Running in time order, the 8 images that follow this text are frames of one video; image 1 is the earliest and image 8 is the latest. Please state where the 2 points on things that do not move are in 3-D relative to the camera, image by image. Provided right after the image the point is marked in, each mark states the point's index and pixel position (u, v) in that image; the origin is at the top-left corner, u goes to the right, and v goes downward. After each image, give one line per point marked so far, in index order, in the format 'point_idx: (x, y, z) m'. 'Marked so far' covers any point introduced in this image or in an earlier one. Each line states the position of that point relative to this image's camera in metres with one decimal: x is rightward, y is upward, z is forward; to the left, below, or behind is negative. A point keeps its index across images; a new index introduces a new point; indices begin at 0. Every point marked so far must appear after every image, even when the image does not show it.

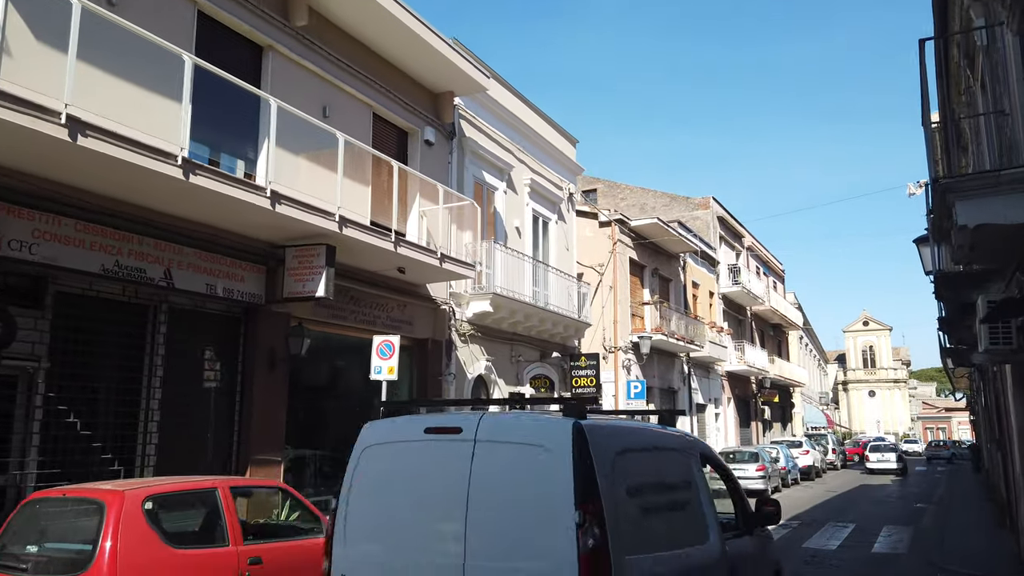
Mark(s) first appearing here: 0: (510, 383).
0: (0.0, -2.1, +16.5) m
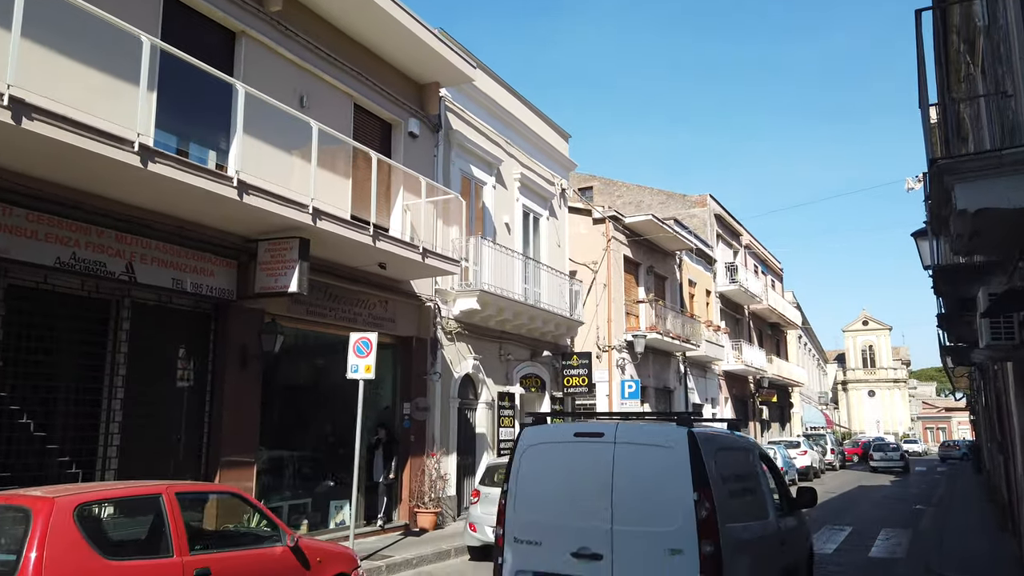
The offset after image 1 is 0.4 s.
0: (-0.3, -2.1, +16.1) m
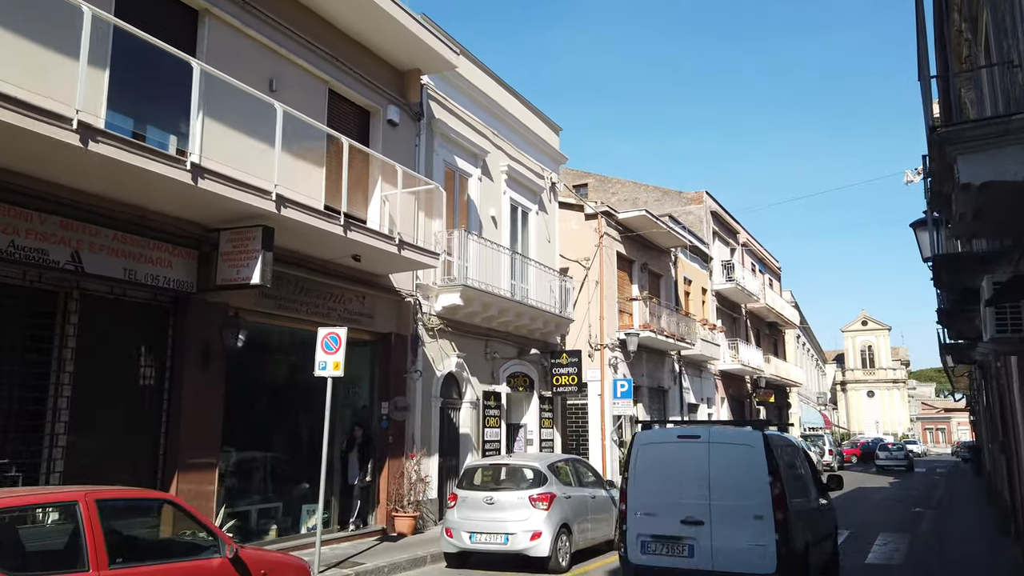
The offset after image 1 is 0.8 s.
0: (-0.6, -2.0, +15.6) m
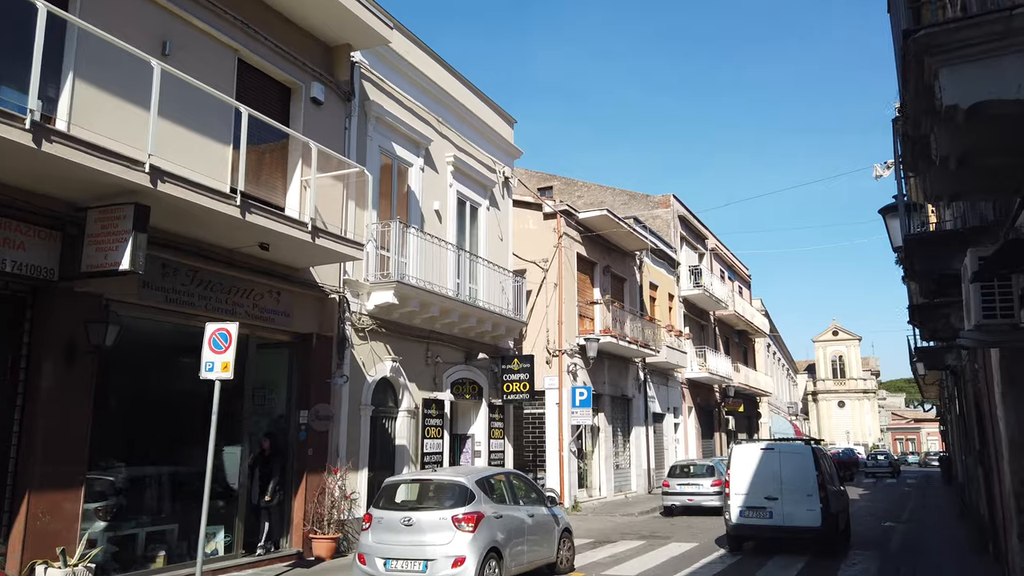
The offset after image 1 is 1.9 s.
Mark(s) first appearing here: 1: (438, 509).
0: (-1.7, -2.0, +14.3) m
1: (-0.9, -2.6, +8.8) m
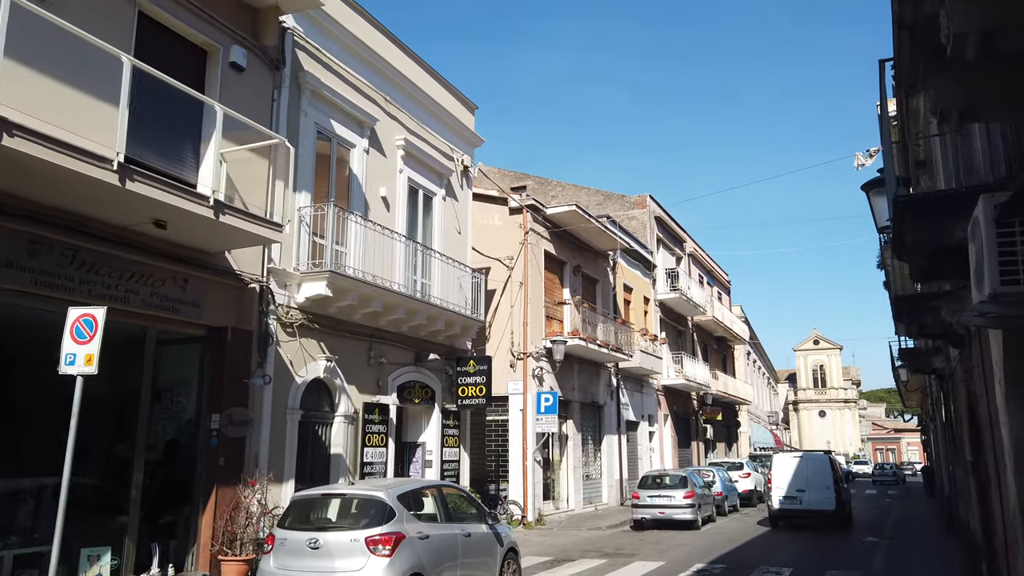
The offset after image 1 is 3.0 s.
0: (-2.6, -1.8, +13.0) m
1: (-1.6, -2.4, +7.5) m
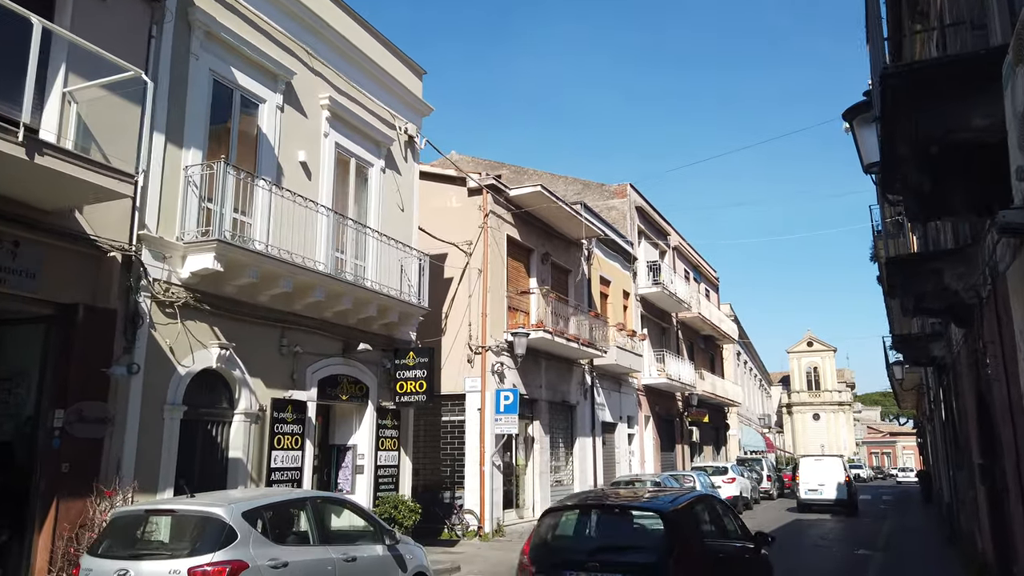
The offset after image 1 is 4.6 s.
0: (-3.6, -1.5, +11.2) m
1: (-2.6, -2.1, +5.7) m
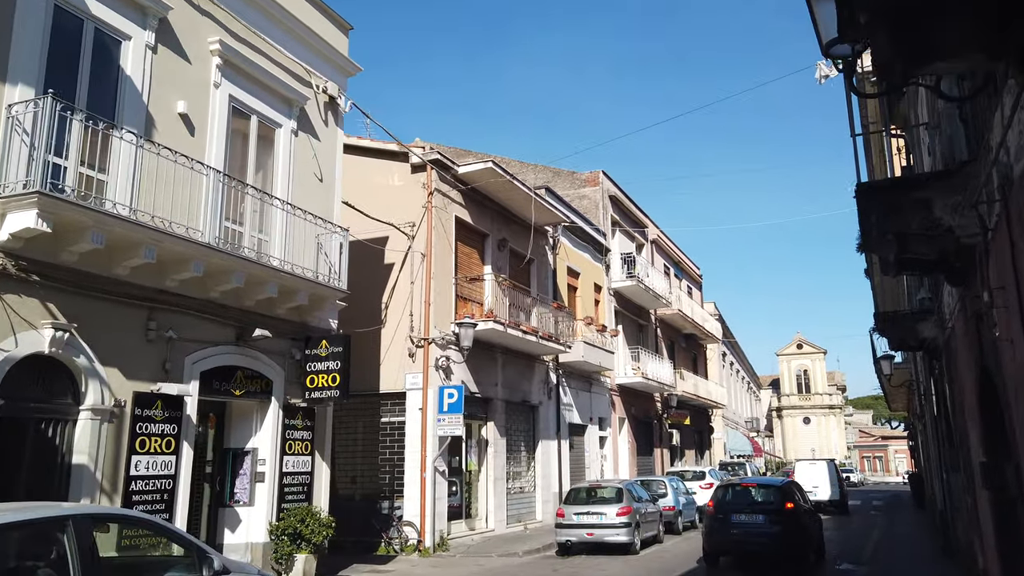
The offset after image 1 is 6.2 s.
0: (-4.7, -1.1, +9.4) m
1: (-3.6, -1.7, +3.9) m
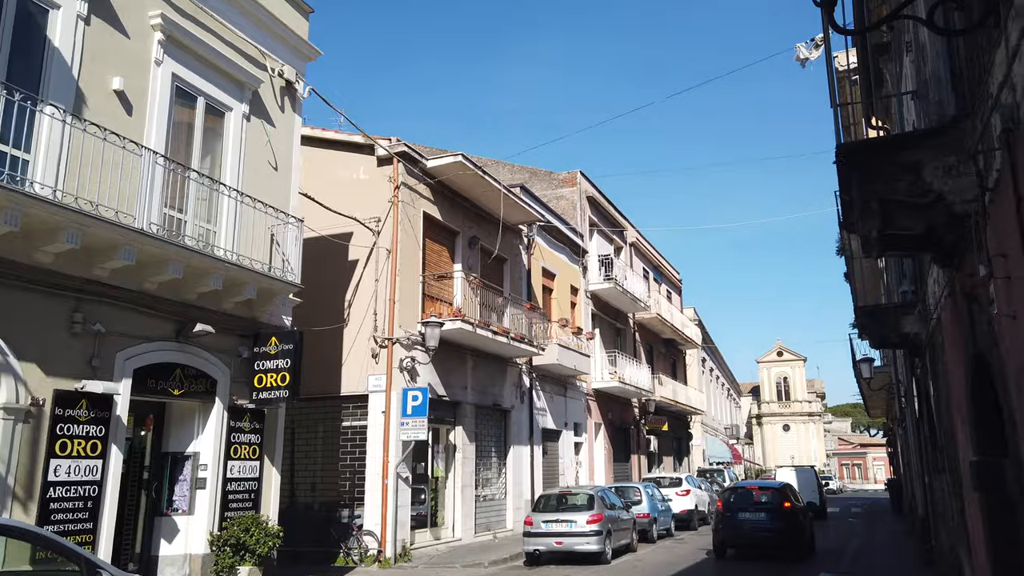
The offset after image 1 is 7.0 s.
0: (-5.2, -1.0, +8.6) m
1: (-4.0, -1.5, +3.2) m
